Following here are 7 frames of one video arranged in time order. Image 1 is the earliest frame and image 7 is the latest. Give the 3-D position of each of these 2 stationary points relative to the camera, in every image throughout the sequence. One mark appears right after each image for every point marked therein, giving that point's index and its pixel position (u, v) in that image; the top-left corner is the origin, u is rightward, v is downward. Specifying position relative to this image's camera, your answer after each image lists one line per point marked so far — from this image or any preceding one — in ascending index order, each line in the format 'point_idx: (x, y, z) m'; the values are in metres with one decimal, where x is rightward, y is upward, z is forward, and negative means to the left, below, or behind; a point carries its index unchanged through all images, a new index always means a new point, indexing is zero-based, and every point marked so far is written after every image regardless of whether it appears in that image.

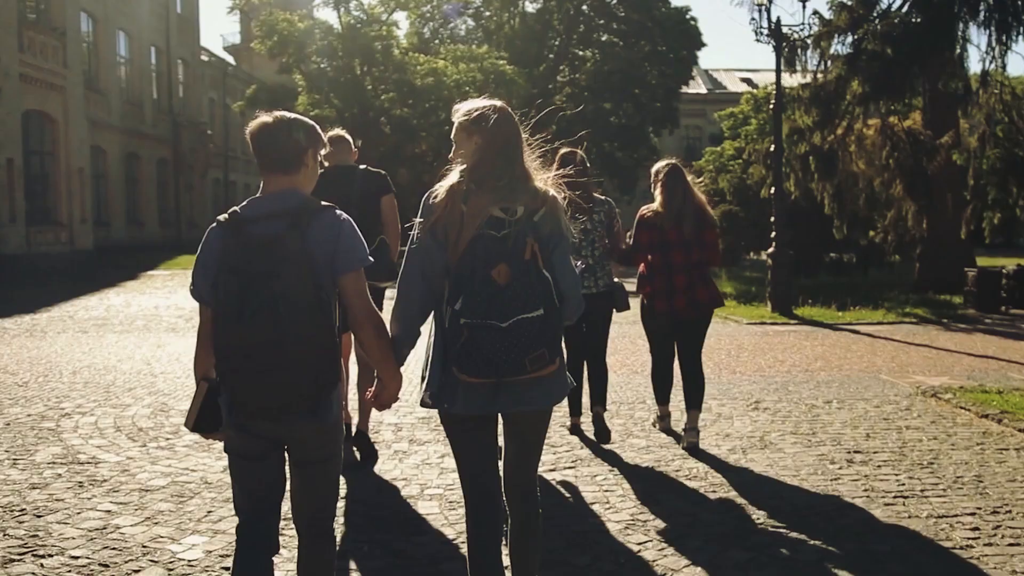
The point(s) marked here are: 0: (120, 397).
0: (-3.1, -0.8, +8.7) m
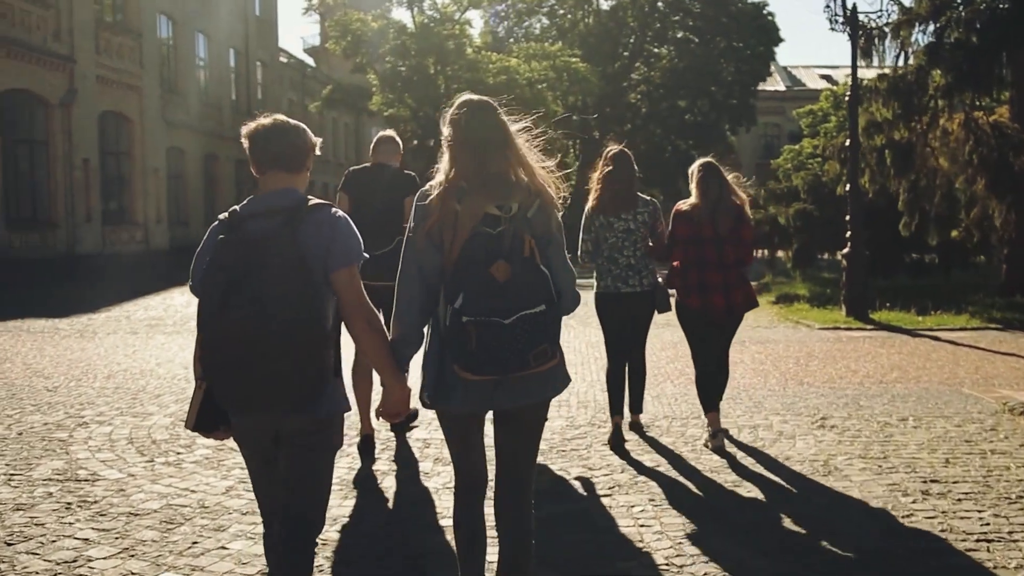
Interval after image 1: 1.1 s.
0: (-2.8, -0.9, +8.3) m
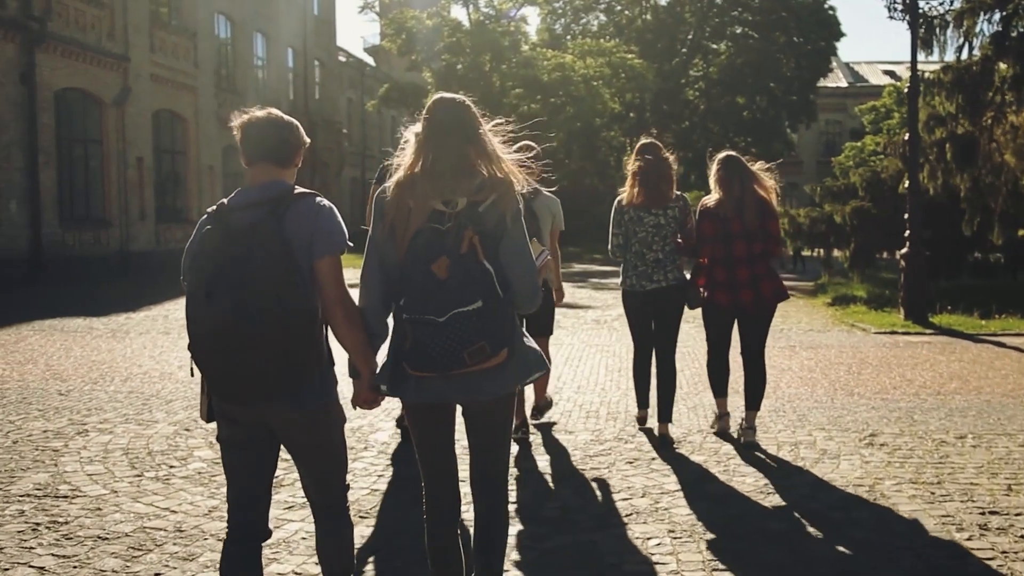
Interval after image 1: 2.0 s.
0: (-2.6, -0.9, +7.9) m
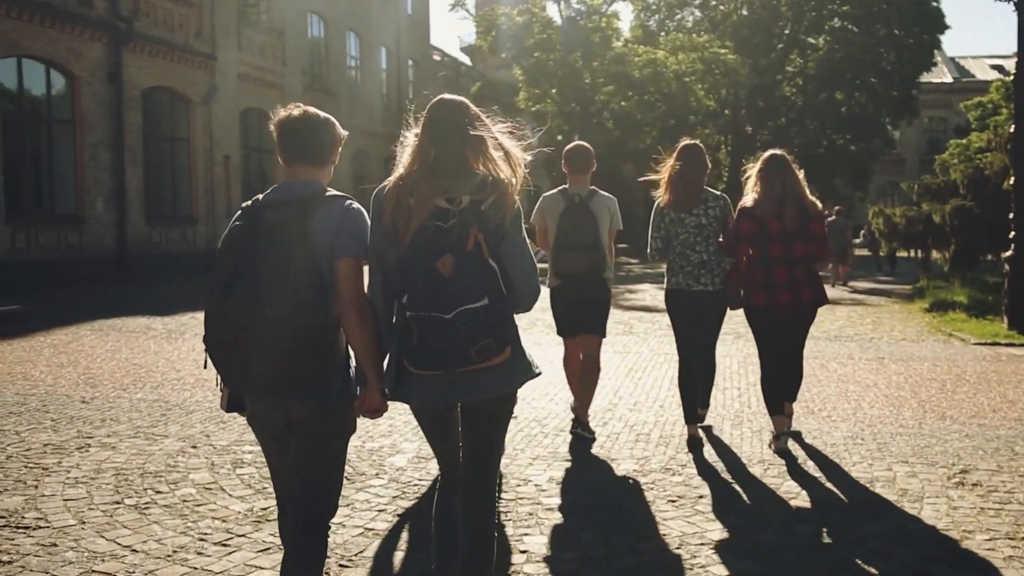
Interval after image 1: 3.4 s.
0: (-2.3, -0.9, +7.3) m
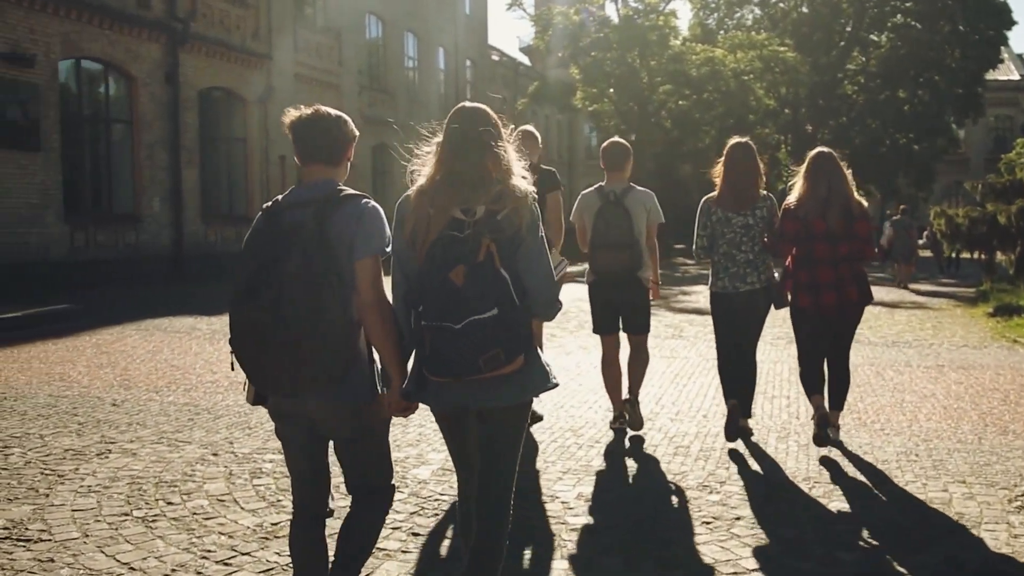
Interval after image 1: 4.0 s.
0: (-2.1, -0.9, +7.2) m
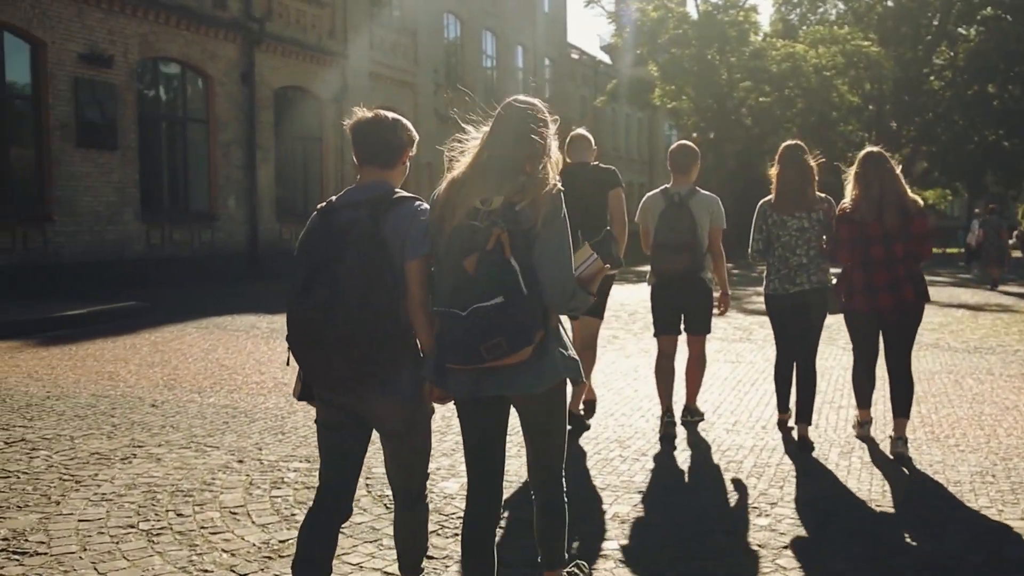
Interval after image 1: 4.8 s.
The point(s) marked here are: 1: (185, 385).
0: (-1.8, -0.9, +6.9) m
1: (-2.7, -0.8, +9.1) m
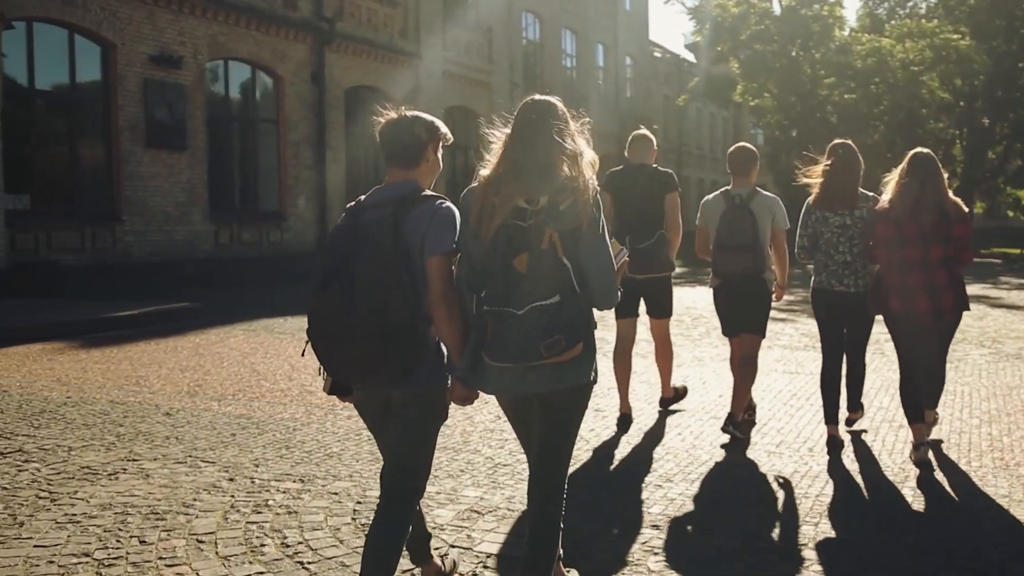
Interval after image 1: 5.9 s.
0: (-1.7, -0.9, +6.5) m
1: (-2.4, -0.8, +8.8) m
